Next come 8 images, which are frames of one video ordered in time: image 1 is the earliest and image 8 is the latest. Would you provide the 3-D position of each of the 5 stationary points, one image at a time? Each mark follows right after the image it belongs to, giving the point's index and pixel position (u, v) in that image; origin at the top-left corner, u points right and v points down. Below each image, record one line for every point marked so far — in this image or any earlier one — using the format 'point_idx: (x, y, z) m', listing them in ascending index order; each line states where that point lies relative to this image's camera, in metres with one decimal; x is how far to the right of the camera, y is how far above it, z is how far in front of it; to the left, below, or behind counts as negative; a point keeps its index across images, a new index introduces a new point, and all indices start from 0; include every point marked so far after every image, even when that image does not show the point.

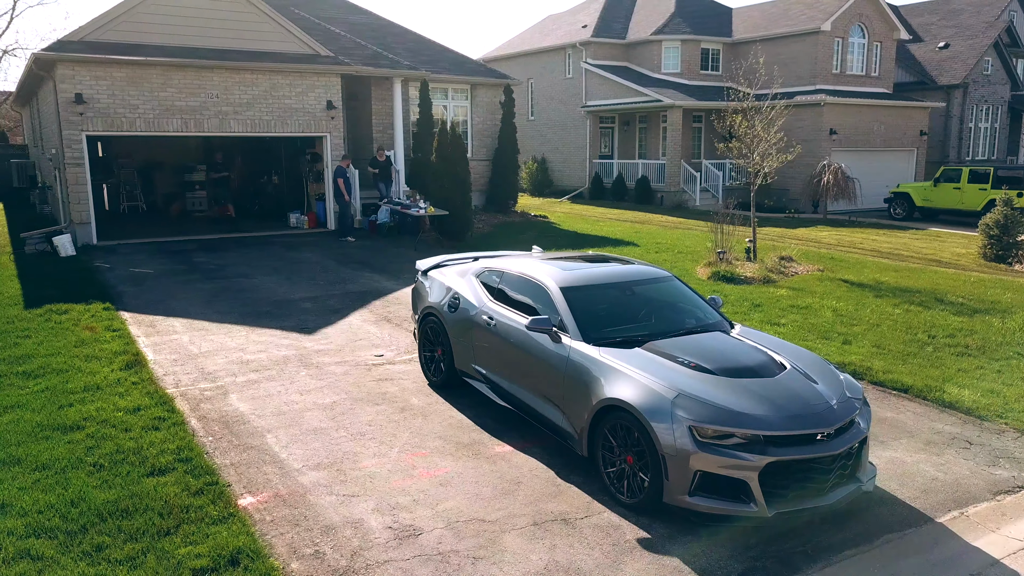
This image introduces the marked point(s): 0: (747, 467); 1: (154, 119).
0: (+1.4, -1.0, +4.7) m
1: (-7.0, +3.3, +16.1) m
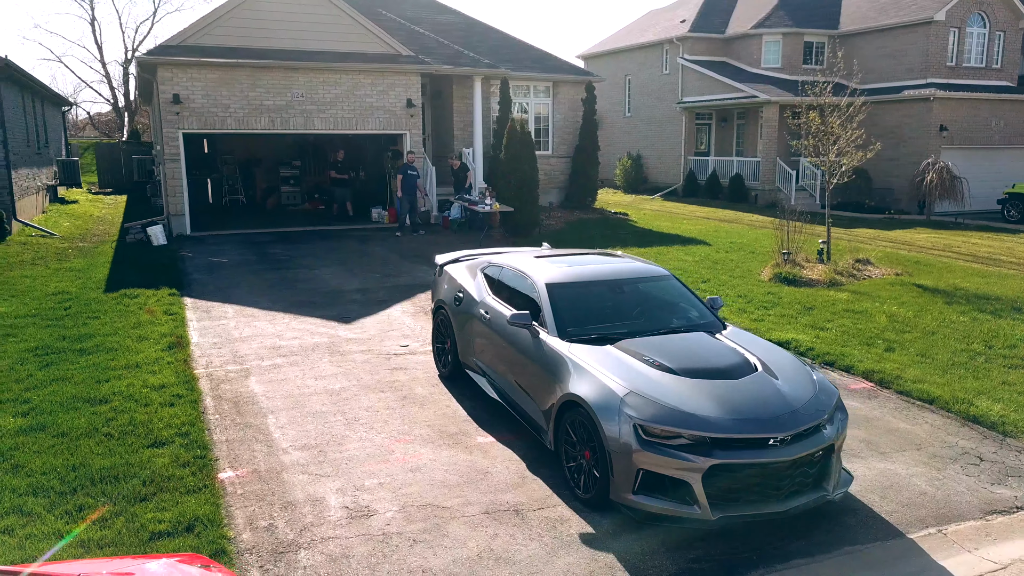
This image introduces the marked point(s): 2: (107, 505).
0: (+1.0, -1.0, +4.7) m
1: (-5.6, +3.6, +17.1) m
2: (-2.5, -1.3, +5.0) m
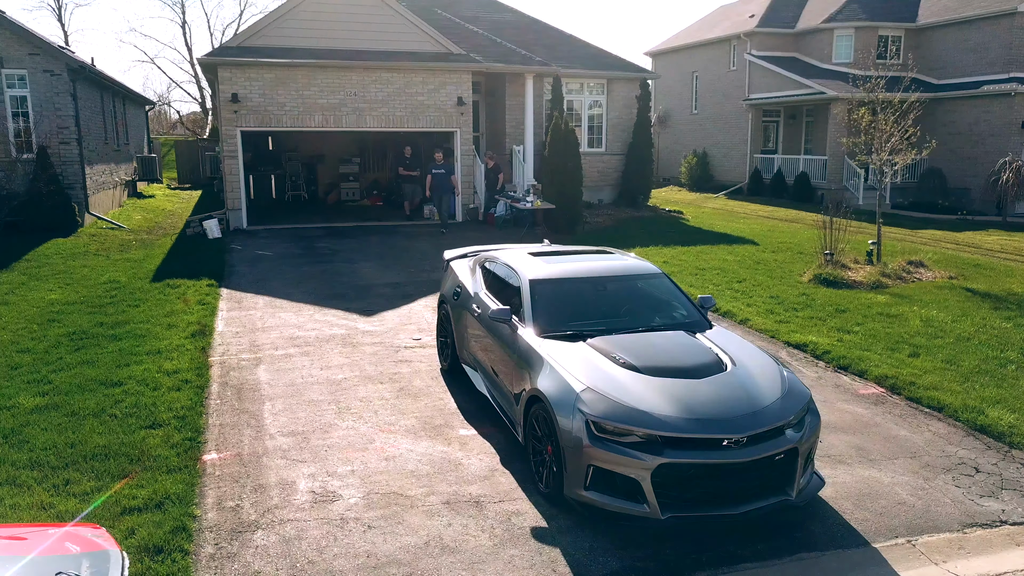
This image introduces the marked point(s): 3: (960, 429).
0: (+0.7, -1.0, +4.6) m
1: (-4.6, +3.7, +17.7) m
2: (-2.7, -1.2, +5.3) m
3: (+3.6, -1.1, +6.5) m
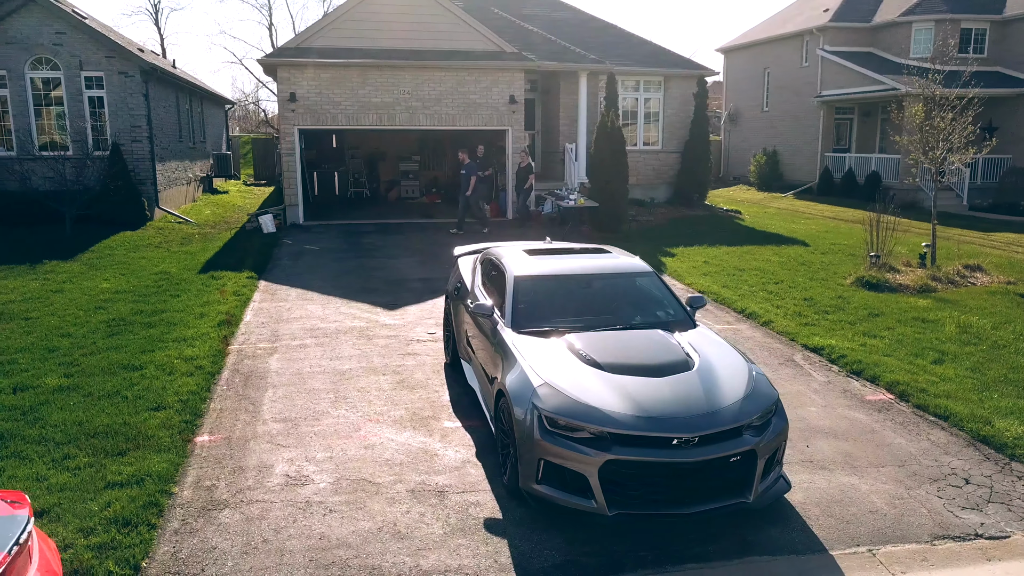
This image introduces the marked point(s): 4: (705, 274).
0: (+0.4, -1.0, +4.7) m
1: (-3.5, +3.8, +18.1) m
2: (-2.9, -1.2, +5.7) m
3: (+3.4, -1.2, +6.3) m
4: (+3.0, +0.2, +12.6) m
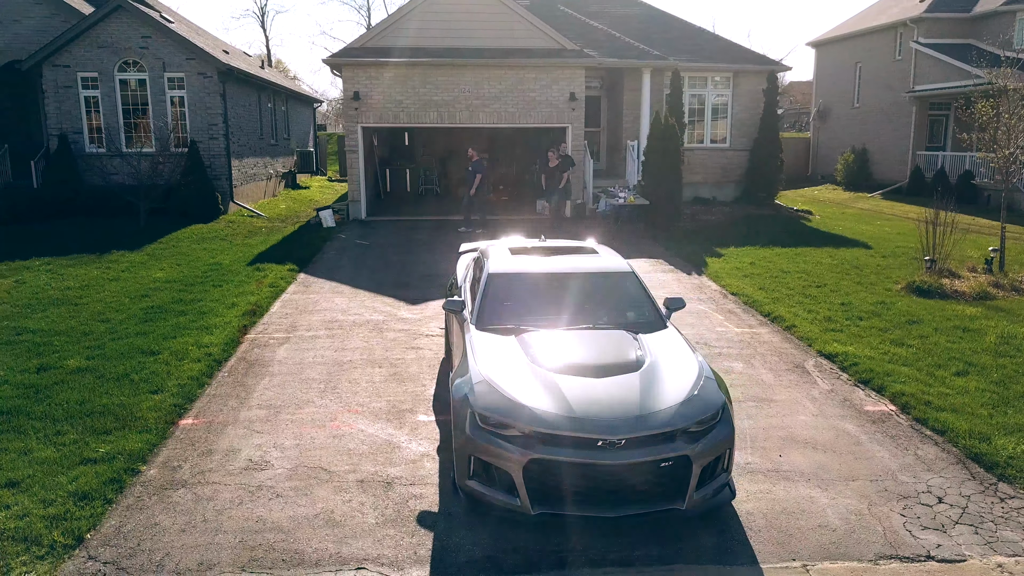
0: (0.0, -1.0, +4.7) m
1: (-2.2, +4.0, +18.5) m
2: (-3.2, -1.1, +6.1) m
3: (+3.2, -1.2, +5.9) m
4: (+3.5, +0.2, +12.2) m
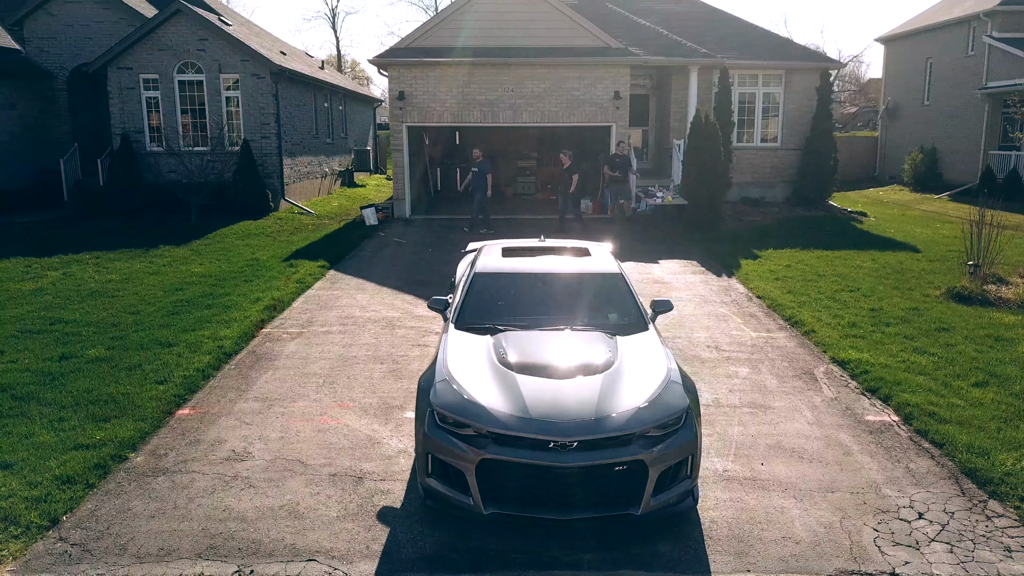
0: (-0.3, -1.0, +4.7) m
1: (-1.2, +4.0, +18.6) m
2: (-3.4, -1.0, +6.3) m
3: (+3.0, -1.3, +5.6) m
4: (+3.9, +0.1, +11.9) m
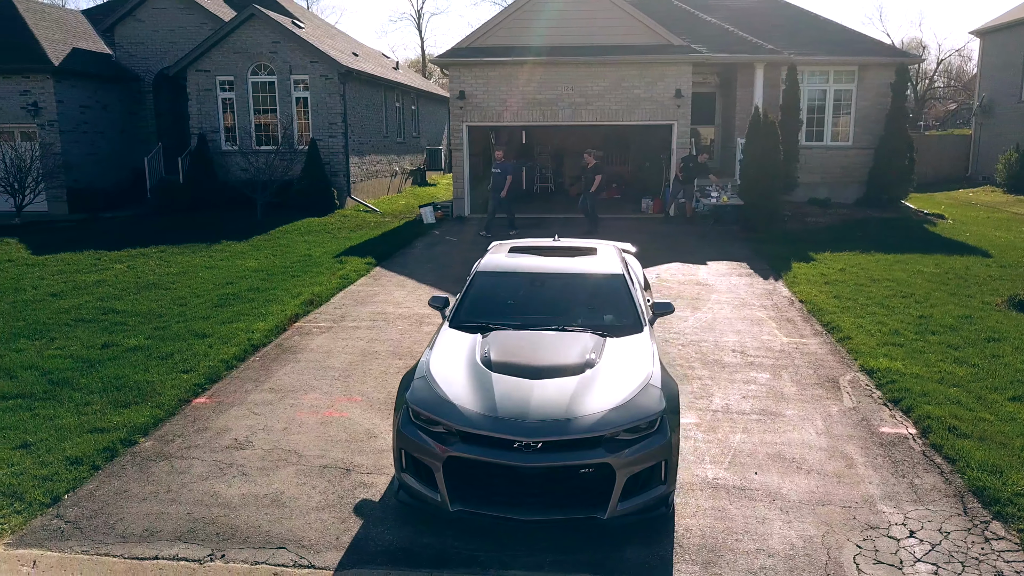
0: (-0.5, -1.0, +4.7) m
1: (+0.1, +4.0, +18.7) m
2: (-3.4, -1.0, +6.7) m
3: (+2.9, -1.3, +5.3) m
4: (+4.4, +0.1, +11.5) m
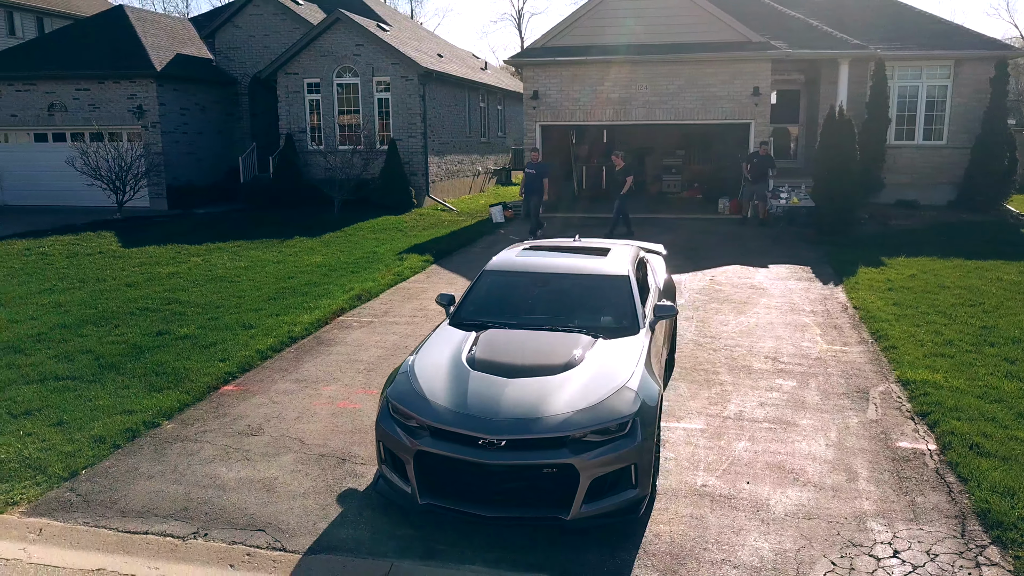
0: (-0.6, -1.0, +4.9) m
1: (+1.8, +4.0, +18.6) m
2: (-3.3, -0.9, +7.2) m
3: (+2.7, -1.4, +5.0) m
4: (+5.1, 0.0, +11.0) m
